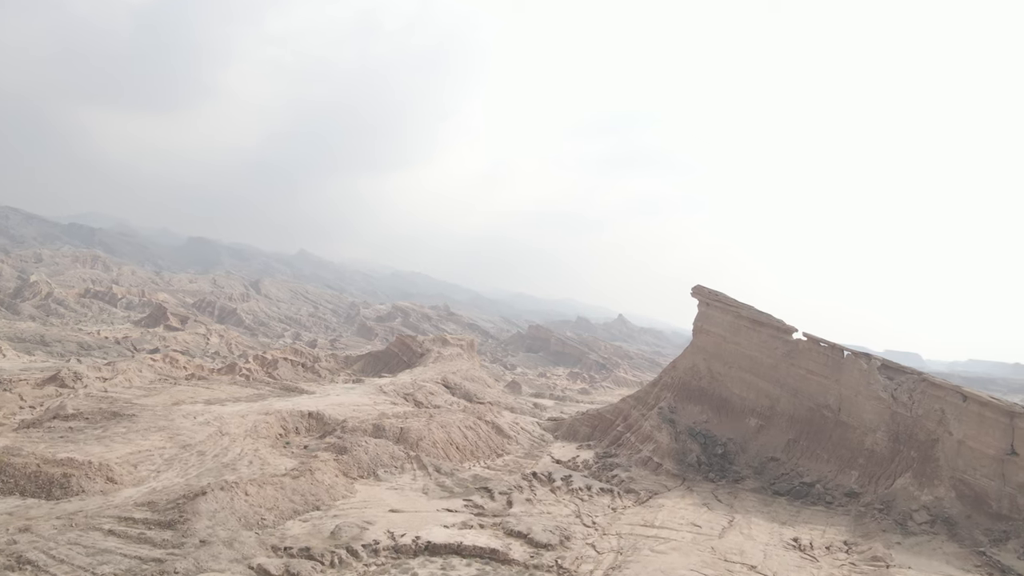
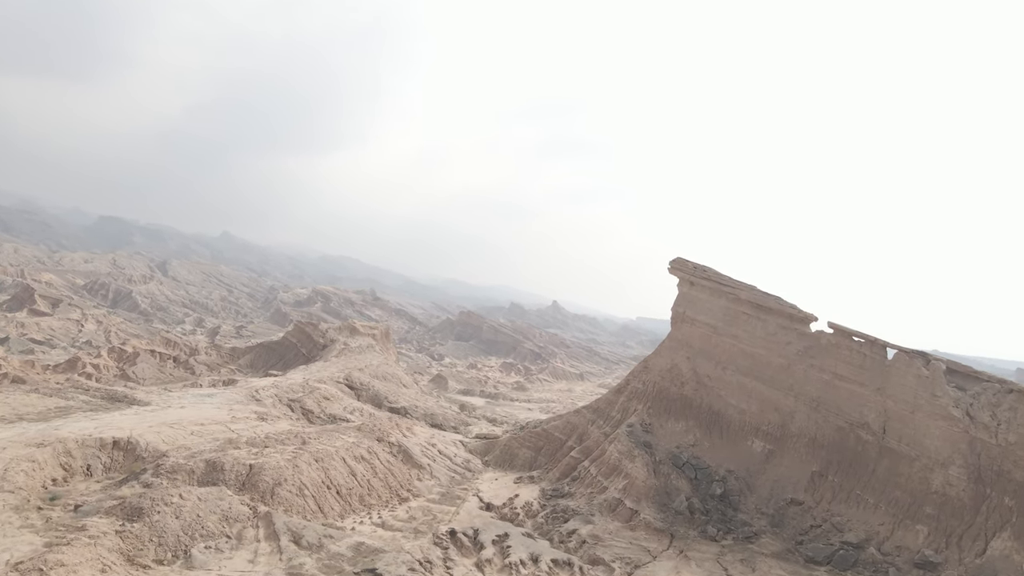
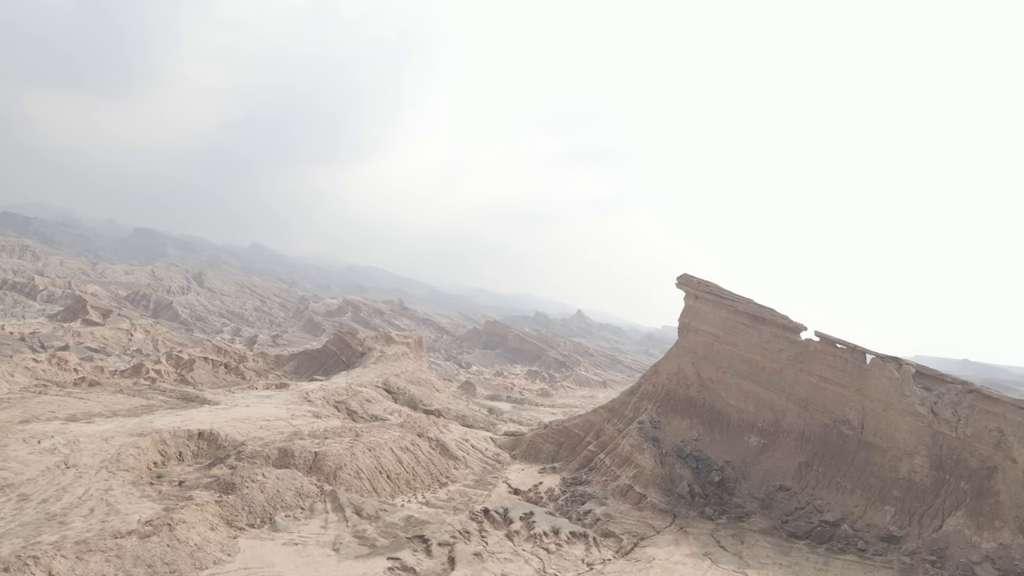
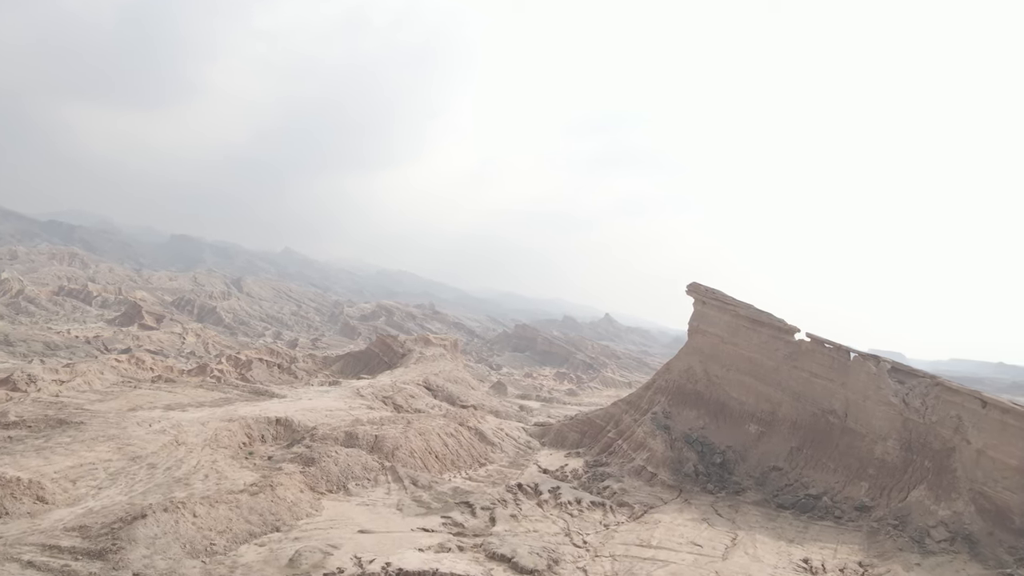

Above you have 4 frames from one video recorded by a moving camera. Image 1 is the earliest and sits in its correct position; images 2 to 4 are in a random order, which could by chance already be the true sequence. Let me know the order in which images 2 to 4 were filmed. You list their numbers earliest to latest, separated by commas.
4, 3, 2
